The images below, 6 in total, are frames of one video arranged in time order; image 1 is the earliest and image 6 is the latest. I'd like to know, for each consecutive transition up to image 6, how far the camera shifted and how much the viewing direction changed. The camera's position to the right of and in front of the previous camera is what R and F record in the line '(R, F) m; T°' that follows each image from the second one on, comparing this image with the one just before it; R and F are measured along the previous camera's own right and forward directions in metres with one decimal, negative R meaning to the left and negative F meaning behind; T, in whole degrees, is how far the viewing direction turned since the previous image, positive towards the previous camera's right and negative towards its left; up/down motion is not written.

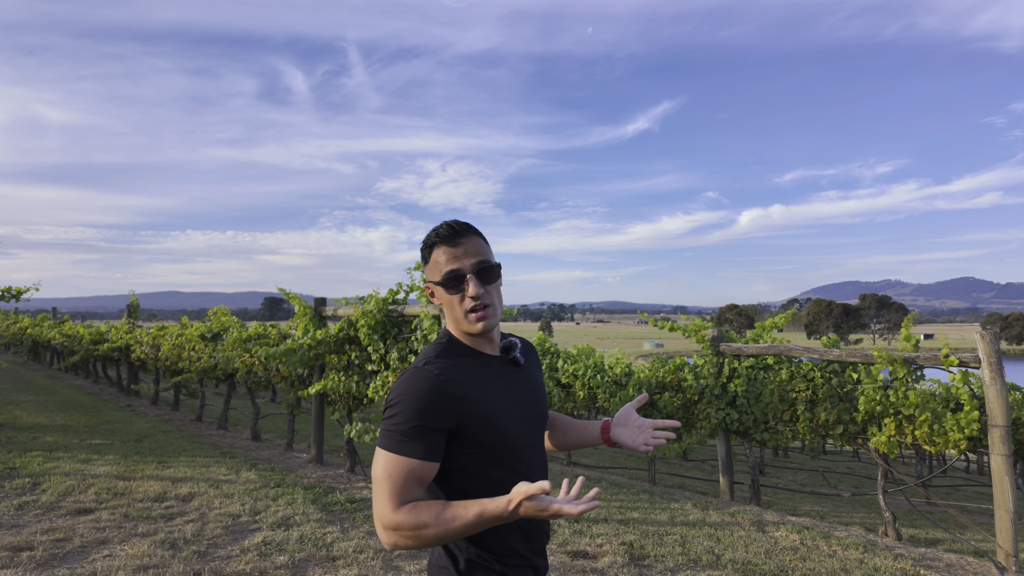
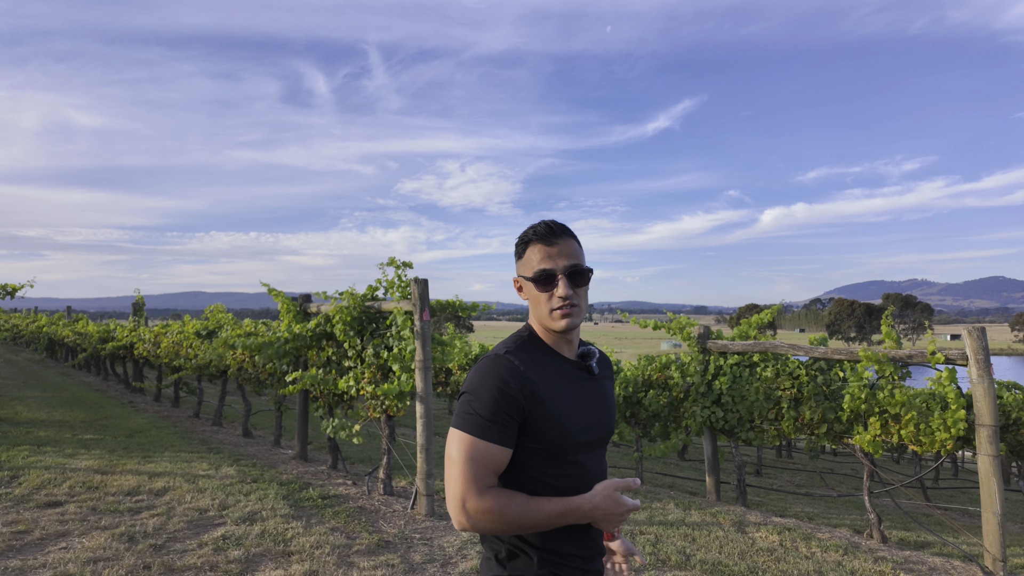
(+0.5, +0.1) m; -2°
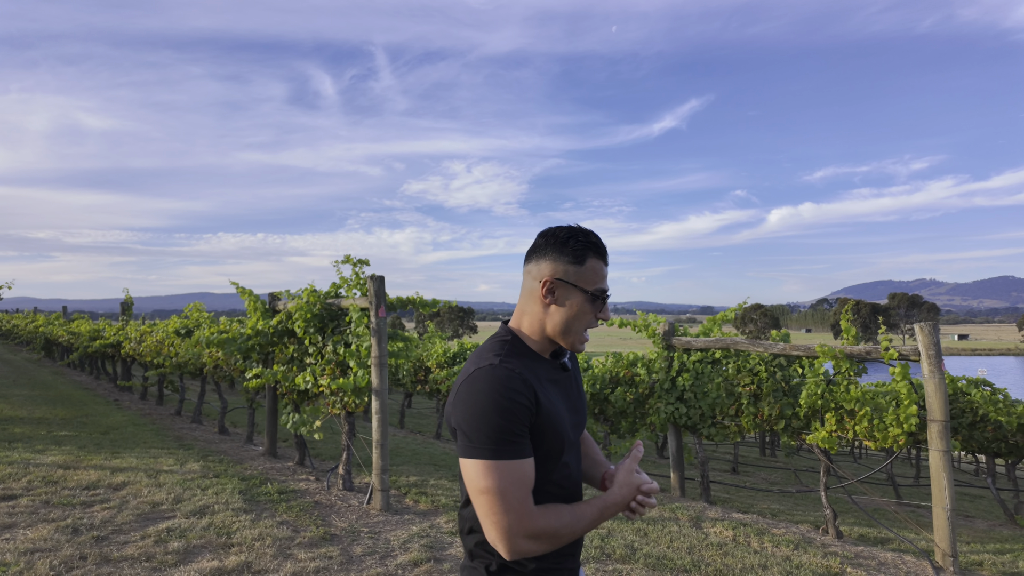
(+0.6, -0.1) m; -1°
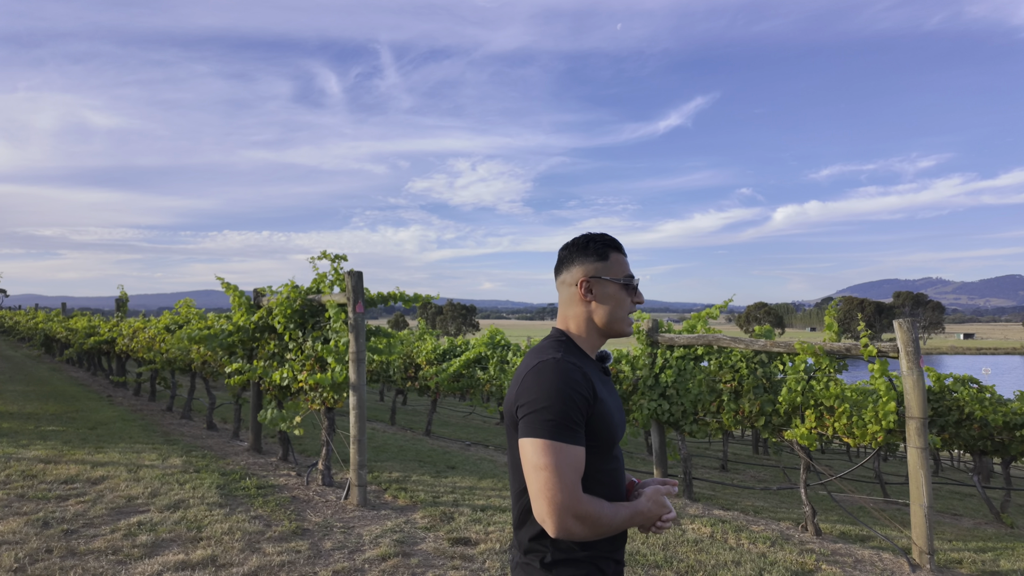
(+0.3, 0.0) m; 0°
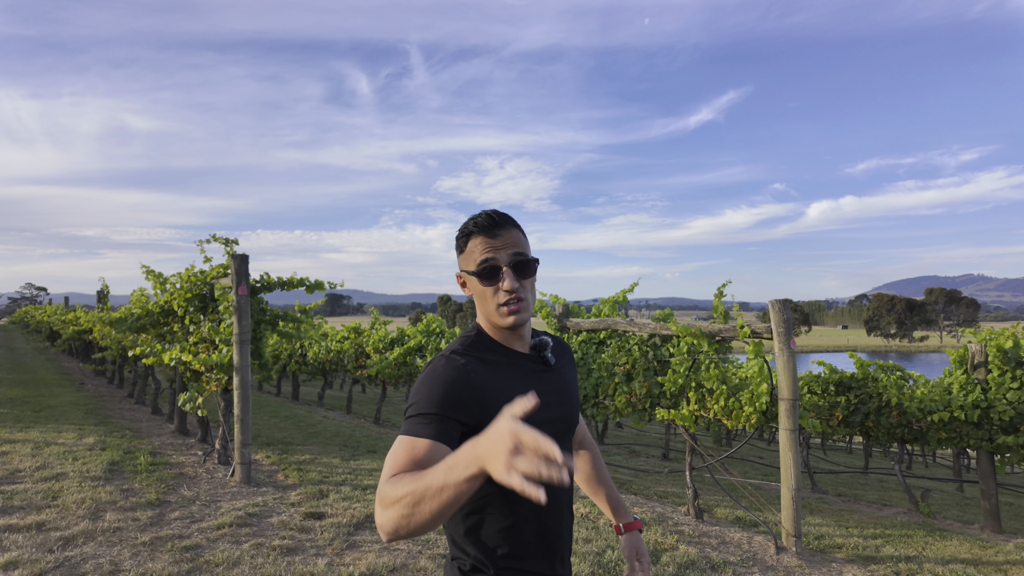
(+1.8, 0.0) m; -2°
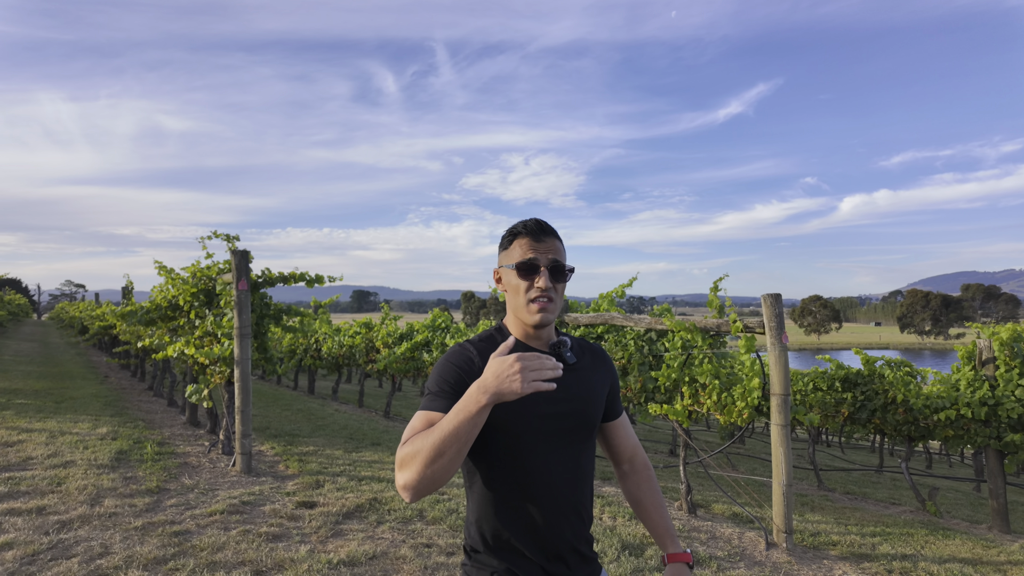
(+0.4, 0.0) m; -2°
